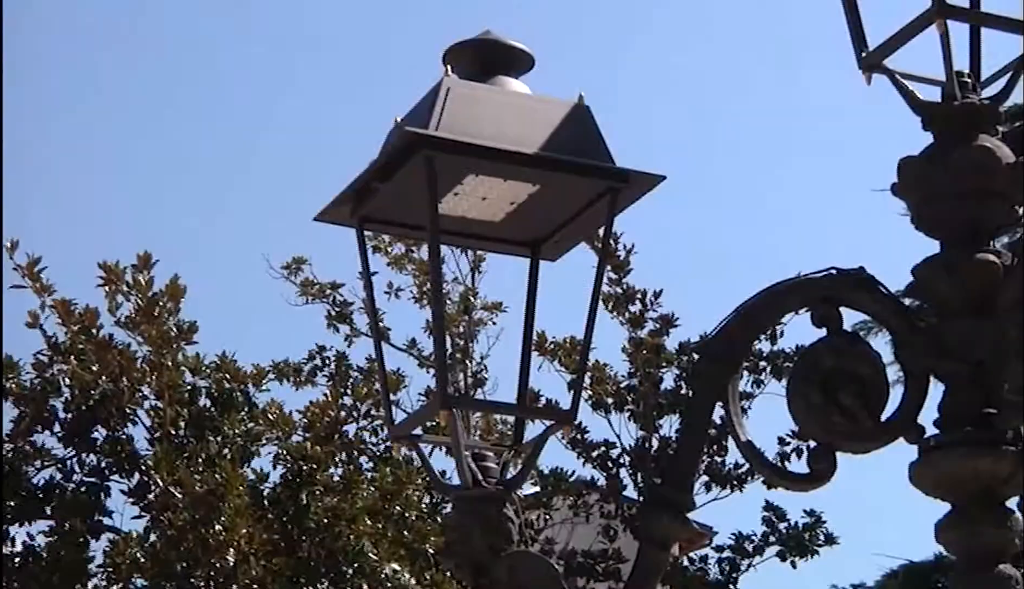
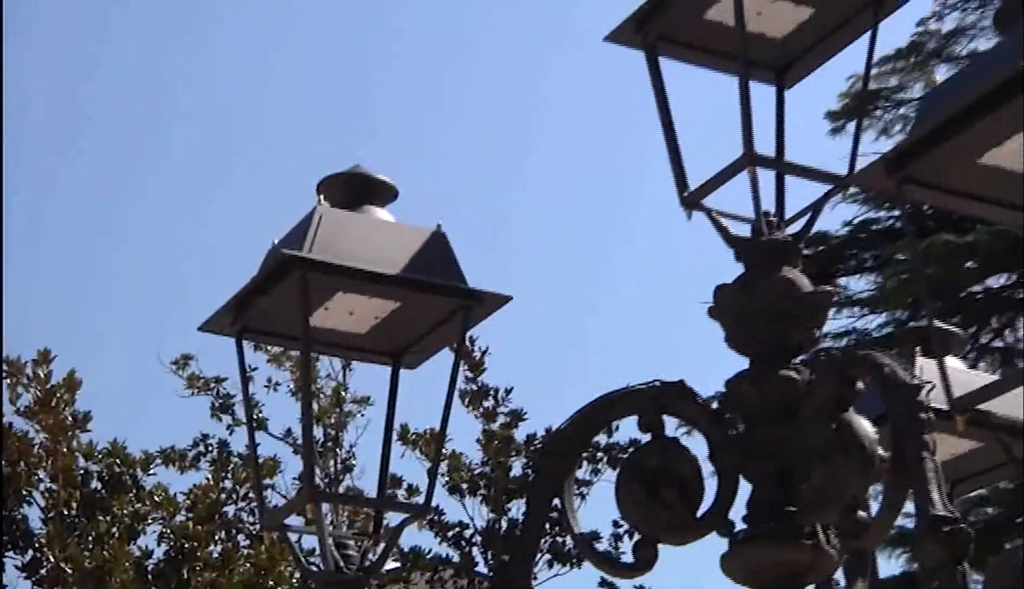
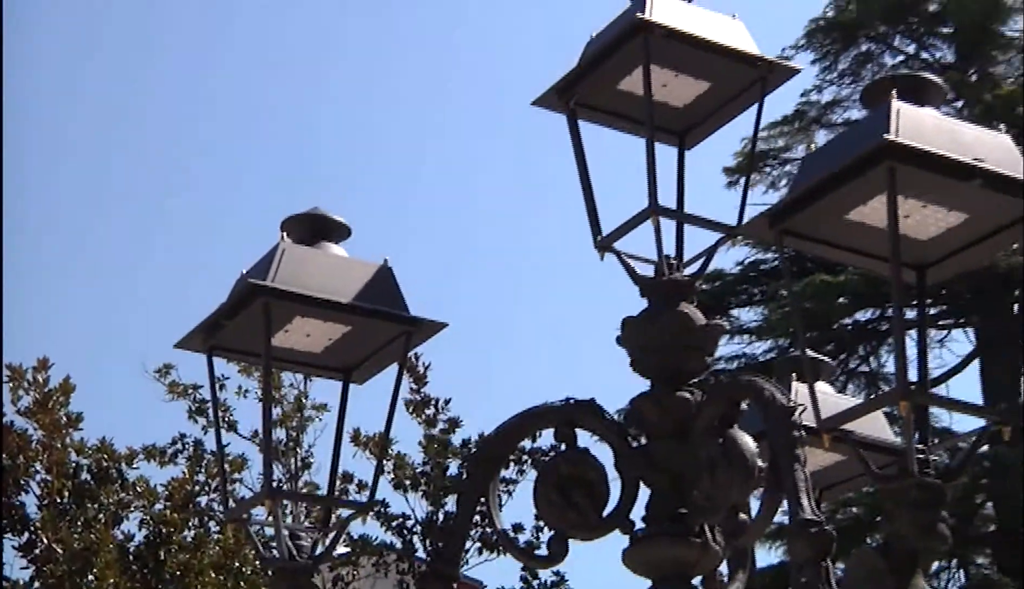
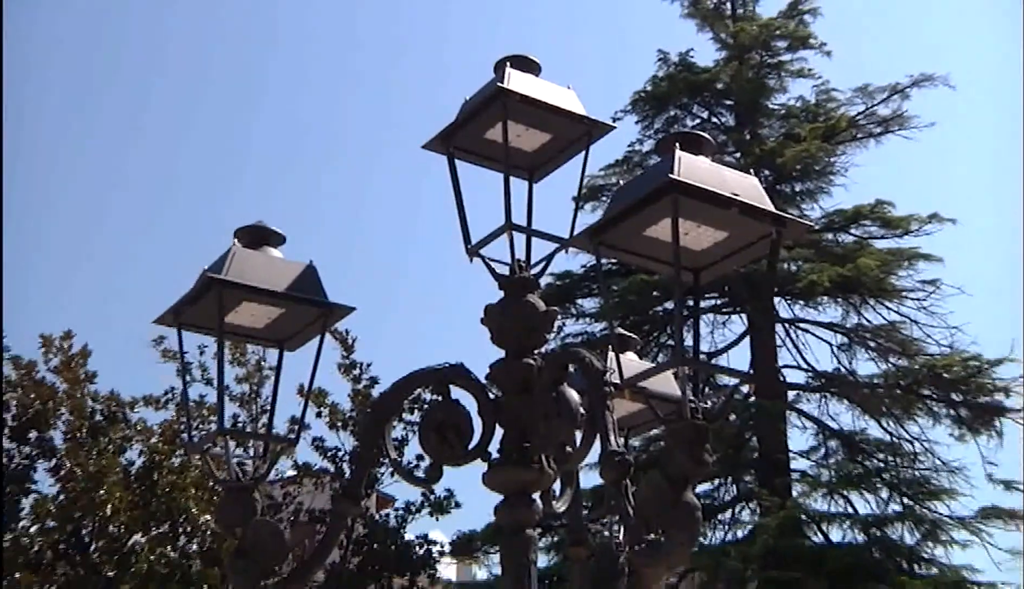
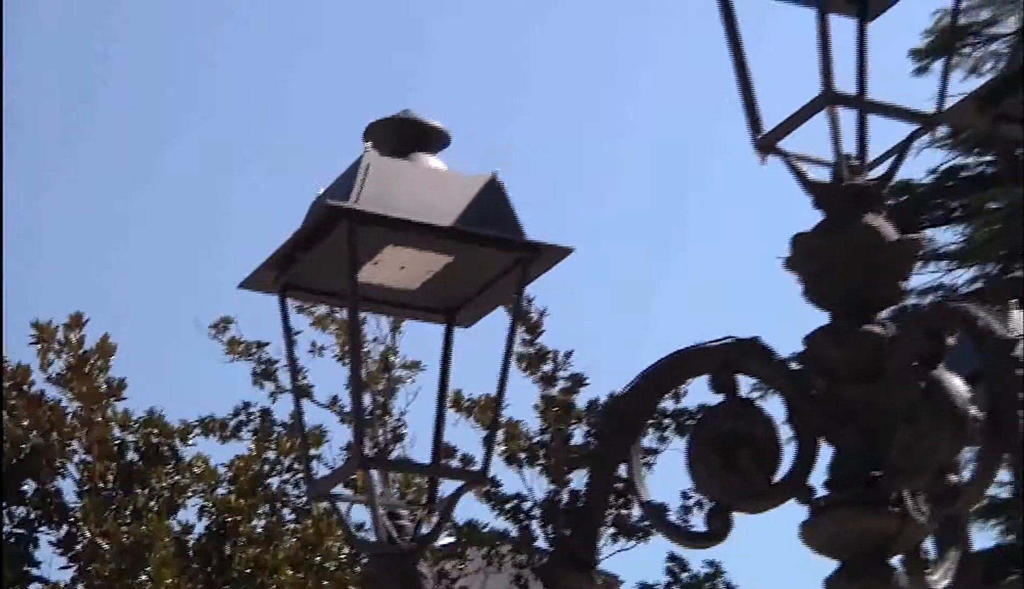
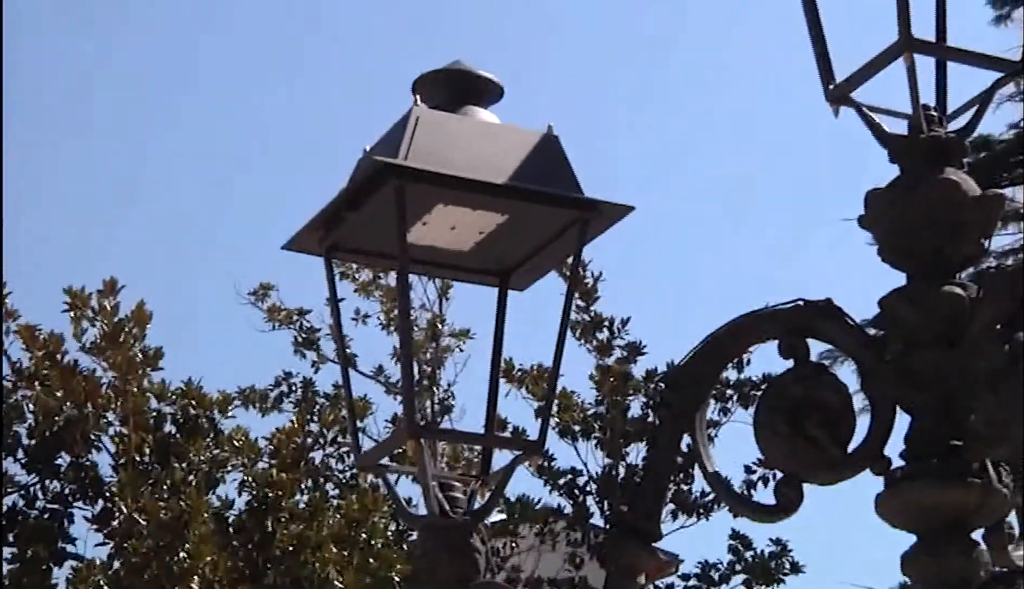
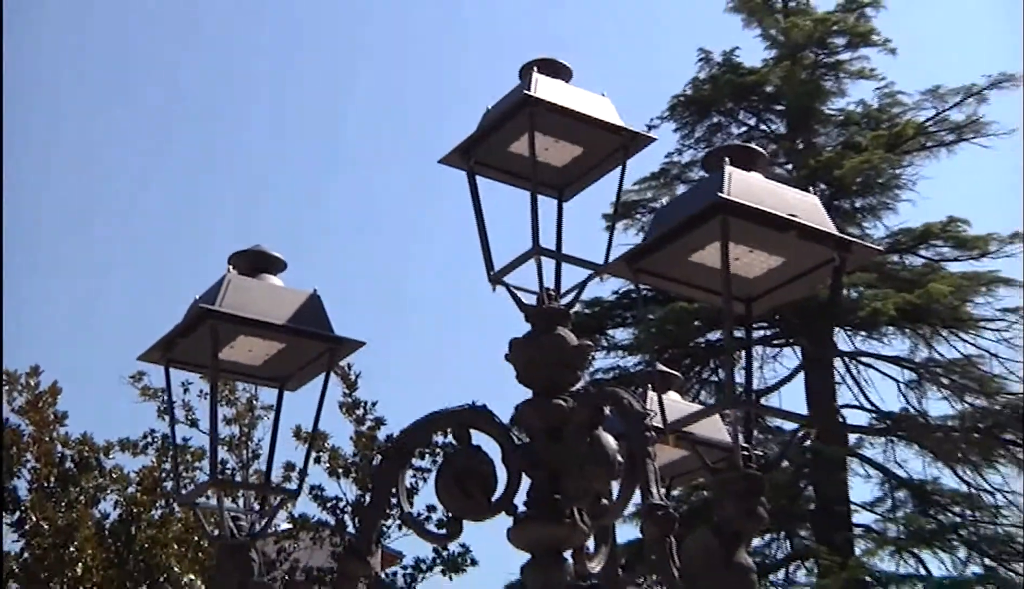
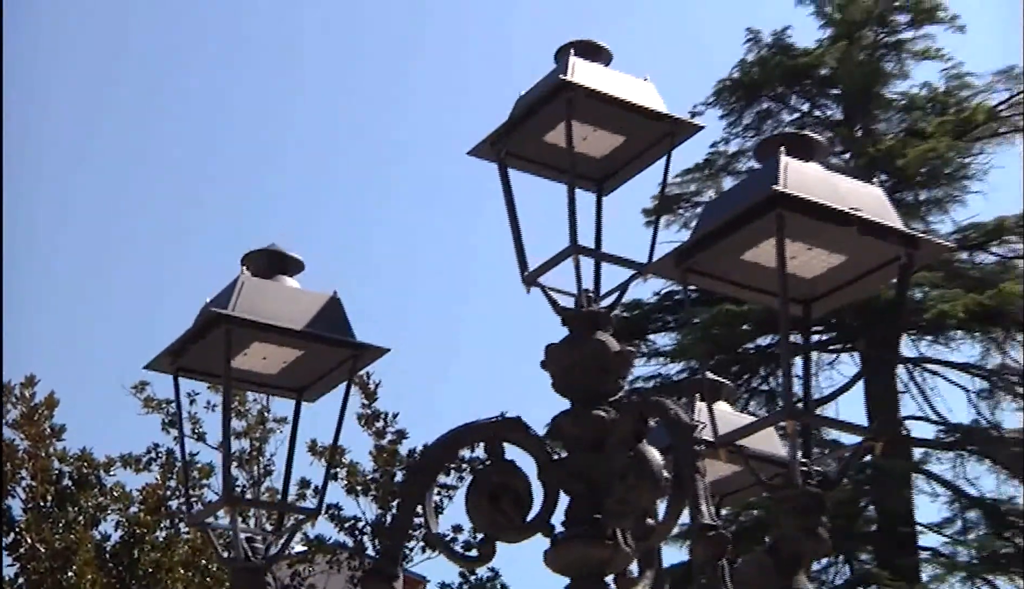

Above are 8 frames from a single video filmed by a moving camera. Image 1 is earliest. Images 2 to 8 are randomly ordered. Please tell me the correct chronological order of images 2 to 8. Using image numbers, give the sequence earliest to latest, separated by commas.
6, 5, 2, 3, 8, 7, 4
